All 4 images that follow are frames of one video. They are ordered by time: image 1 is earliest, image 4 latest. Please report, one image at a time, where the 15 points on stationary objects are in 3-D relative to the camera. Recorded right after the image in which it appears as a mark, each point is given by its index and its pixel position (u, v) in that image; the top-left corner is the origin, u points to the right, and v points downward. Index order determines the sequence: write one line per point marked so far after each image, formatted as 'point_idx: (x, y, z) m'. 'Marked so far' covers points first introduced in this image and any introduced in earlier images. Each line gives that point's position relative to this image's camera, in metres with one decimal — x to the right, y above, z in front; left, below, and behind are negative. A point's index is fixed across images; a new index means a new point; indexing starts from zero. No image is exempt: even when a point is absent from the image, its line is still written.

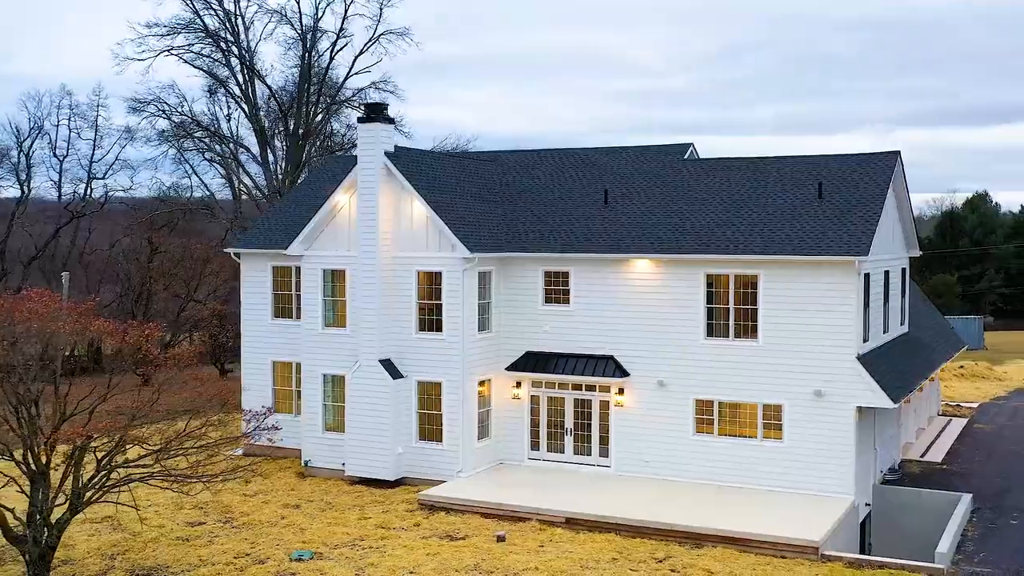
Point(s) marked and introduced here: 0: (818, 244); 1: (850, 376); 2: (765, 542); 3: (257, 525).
0: (+6.4, +0.9, +19.6) m
1: (+6.9, -1.8, +19.3) m
2: (+4.4, -4.4, +16.5) m
3: (-5.0, -4.6, +18.2) m
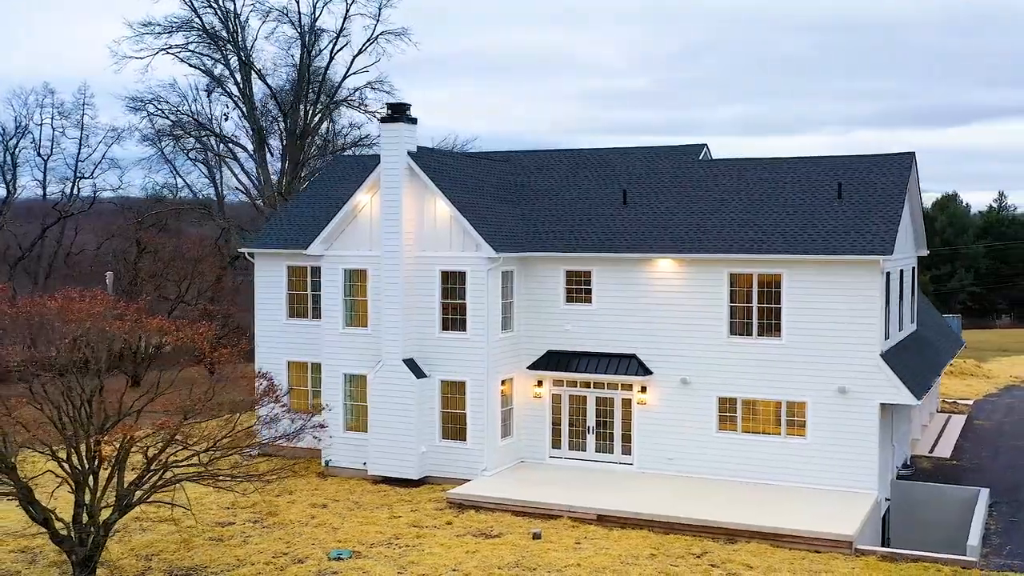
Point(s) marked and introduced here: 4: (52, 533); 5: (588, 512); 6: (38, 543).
0: (+7.0, +0.9, +19.8) m
1: (+7.5, -1.8, +19.6) m
2: (+5.1, -4.4, +16.7) m
3: (-4.3, -4.6, +18.2) m
4: (-6.7, -3.6, +13.6) m
5: (+1.5, -4.4, +18.4) m
6: (-8.5, -4.5, +16.6) m
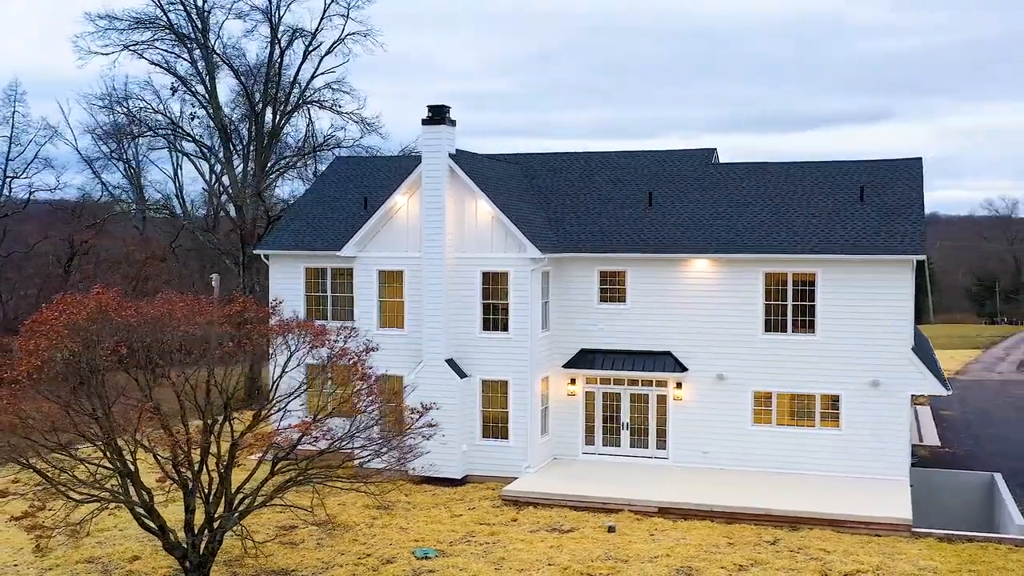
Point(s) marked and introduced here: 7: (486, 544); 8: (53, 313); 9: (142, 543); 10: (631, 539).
0: (+8.1, +1.0, +20.9) m
1: (+8.6, -1.7, +20.7) m
2: (+6.5, -4.4, +17.6) m
3: (-3.0, -4.6, +18.1) m
4: (-4.9, -3.6, +13.4) m
5: (+2.8, -4.4, +19.0) m
6: (-7.0, -4.6, +16.2) m
7: (-0.5, -4.7, +17.1) m
8: (-6.3, -0.4, +13.1) m
9: (-6.5, -4.4, +16.3) m
10: (+2.1, -4.5, +17.1) m
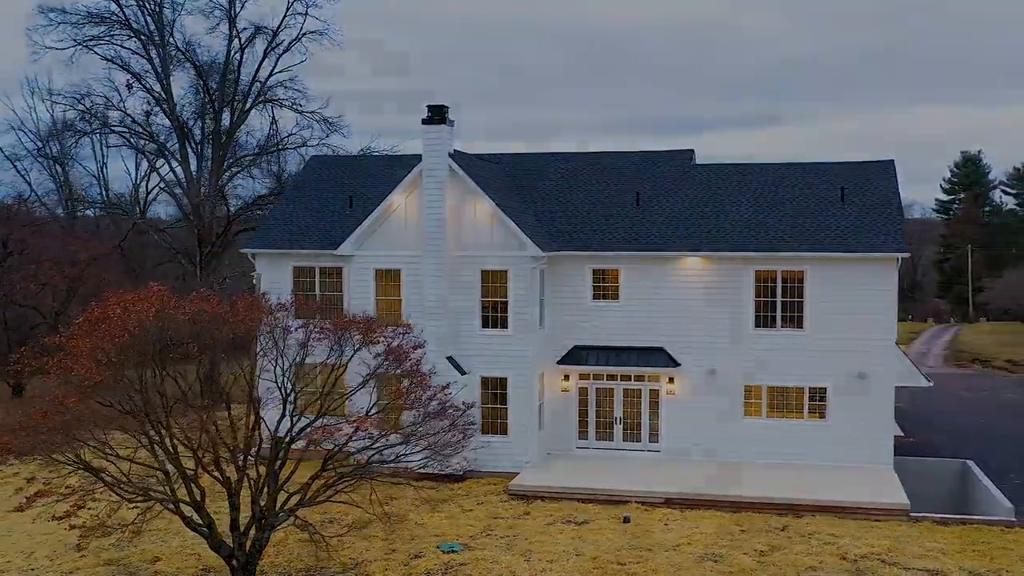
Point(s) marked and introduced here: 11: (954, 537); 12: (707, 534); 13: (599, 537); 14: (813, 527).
0: (+8.1, +1.1, +21.9) m
1: (+8.7, -1.6, +21.7) m
2: (+6.8, -4.3, +18.5) m
3: (-2.7, -4.6, +18.2) m
4: (-4.2, -3.6, +13.4) m
5: (+3.0, -4.3, +19.5) m
6: (-6.5, -4.5, +16.0) m
7: (-0.1, -4.6, +17.4) m
8: (-5.6, -0.3, +13.0) m
9: (-6.0, -4.4, +16.2) m
10: (+2.5, -4.5, +17.6) m
11: (+8.0, -4.5, +17.0) m
12: (+3.6, -4.5, +17.2) m
13: (+1.6, -4.5, +17.2) m
14: (+5.6, -4.5, +17.7) m
